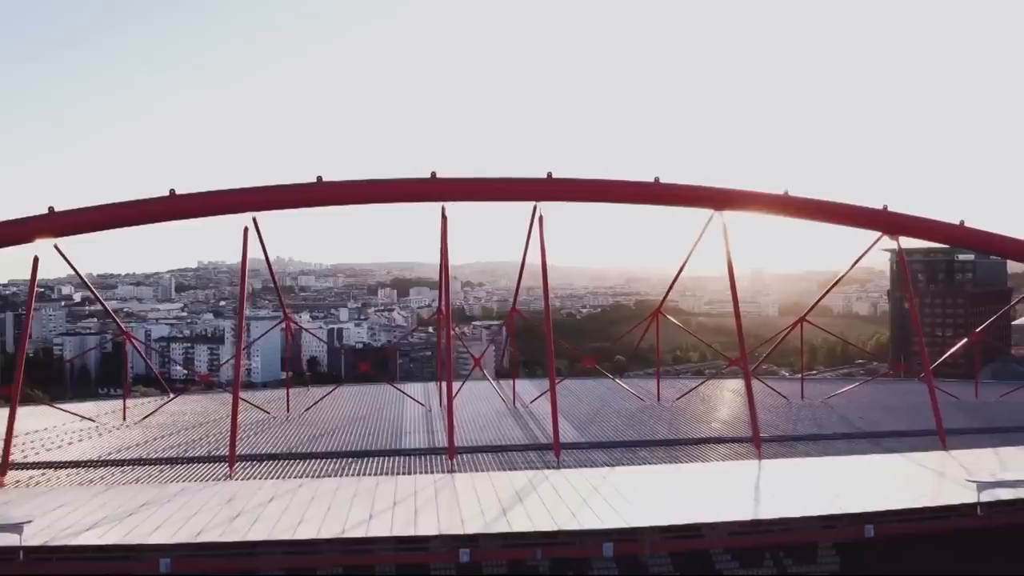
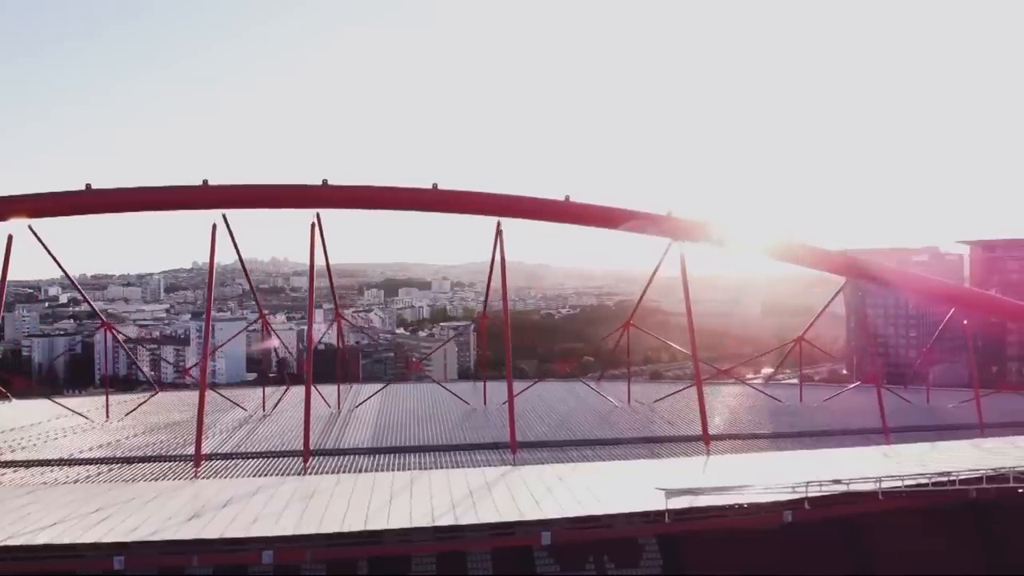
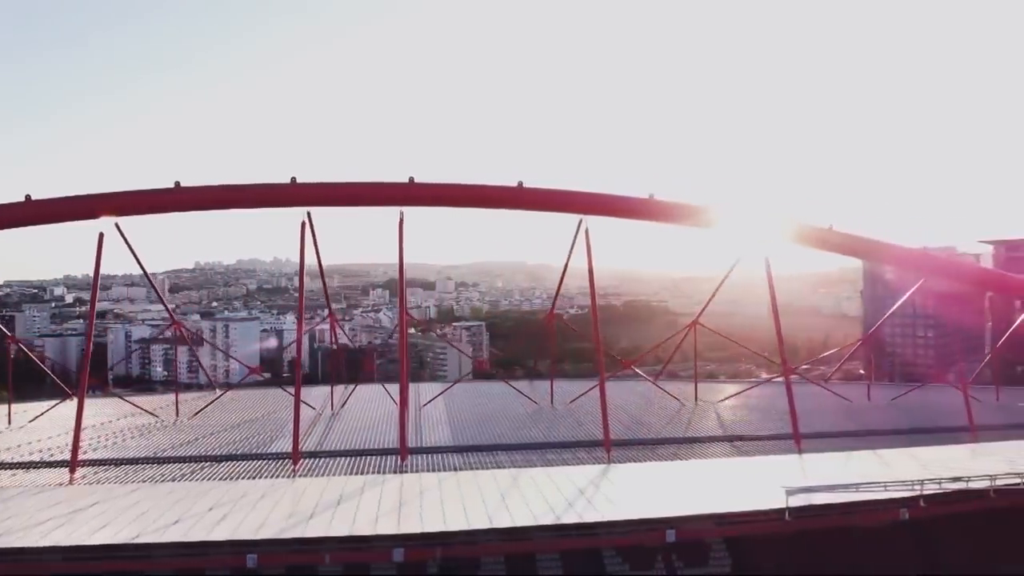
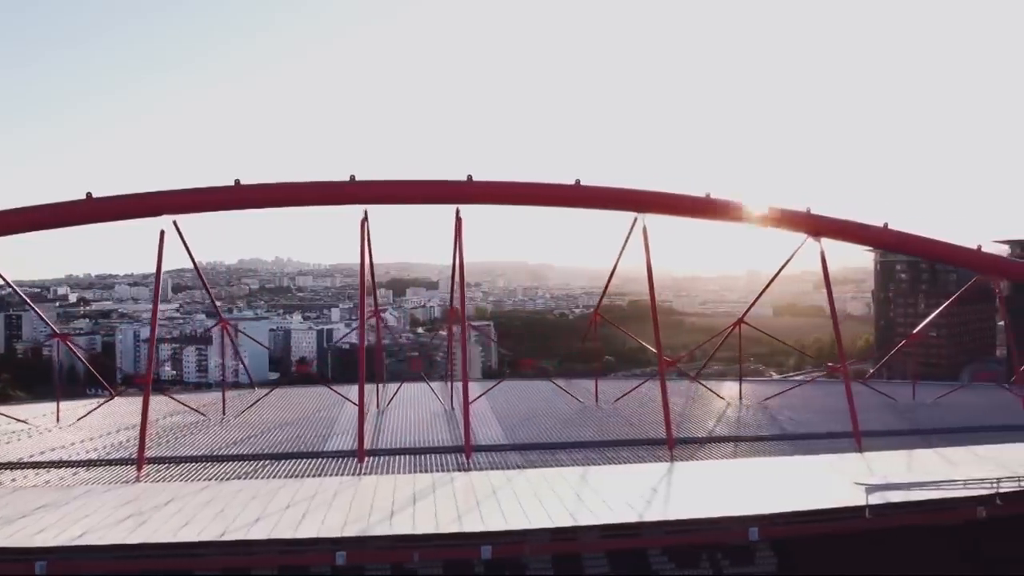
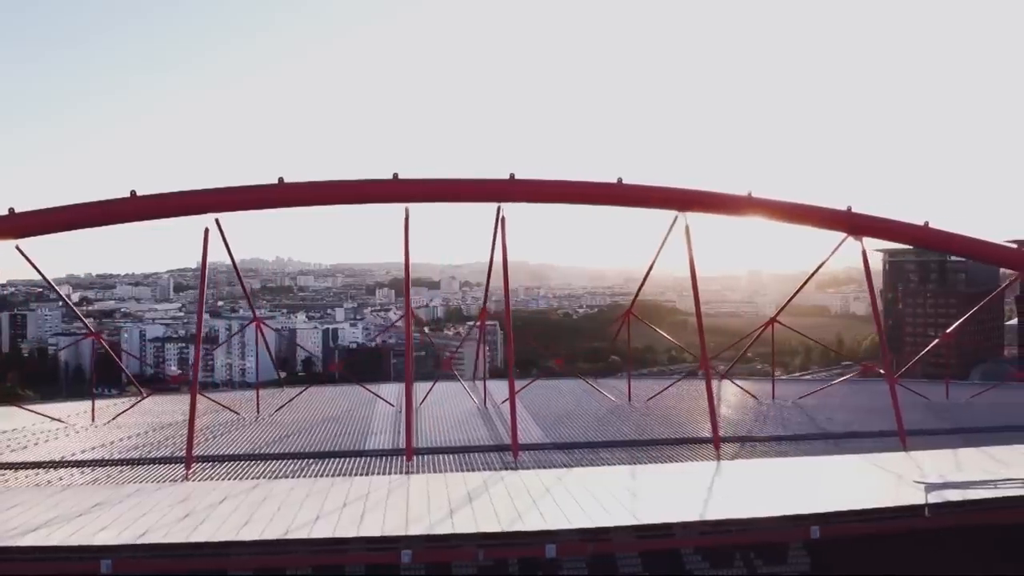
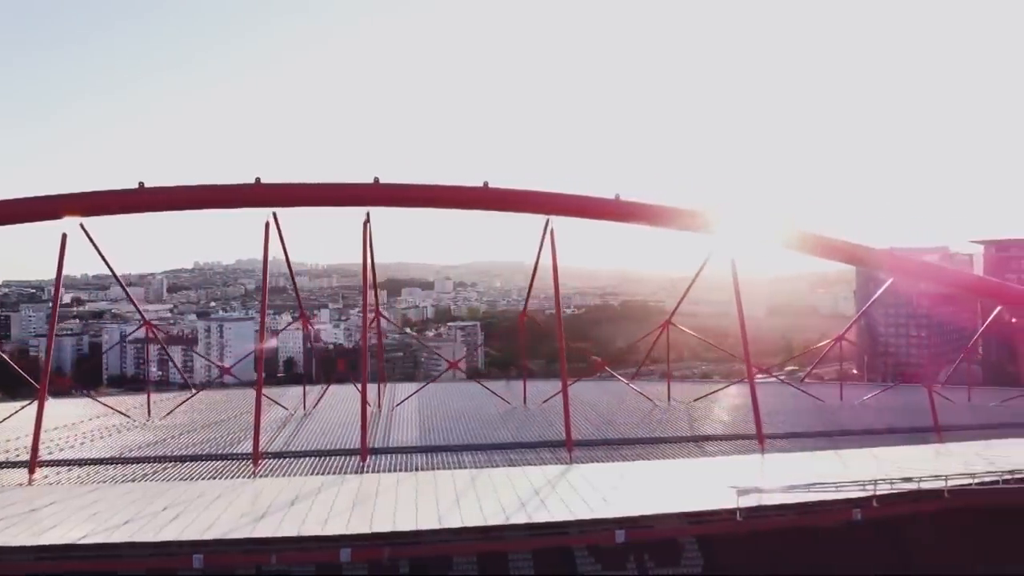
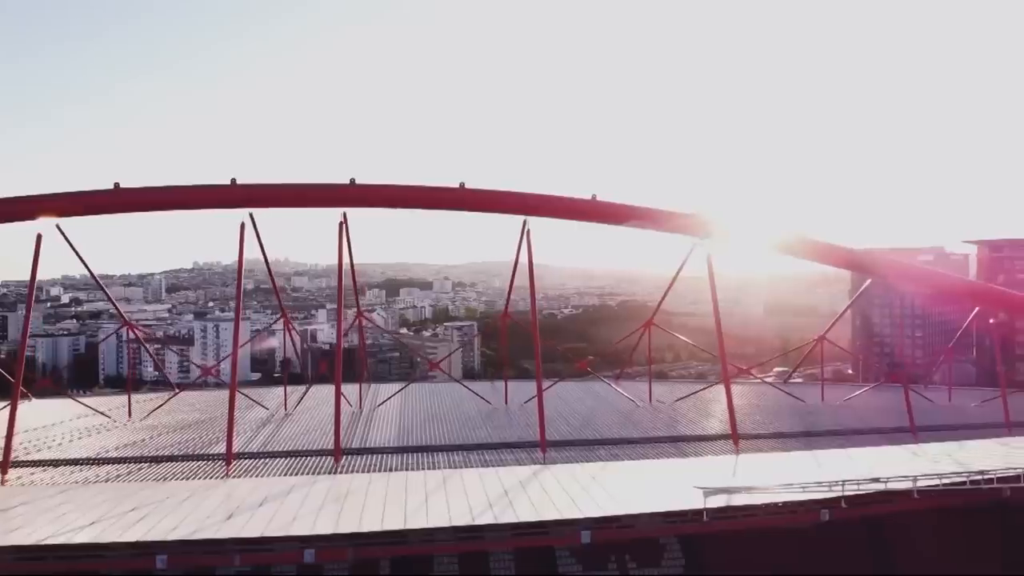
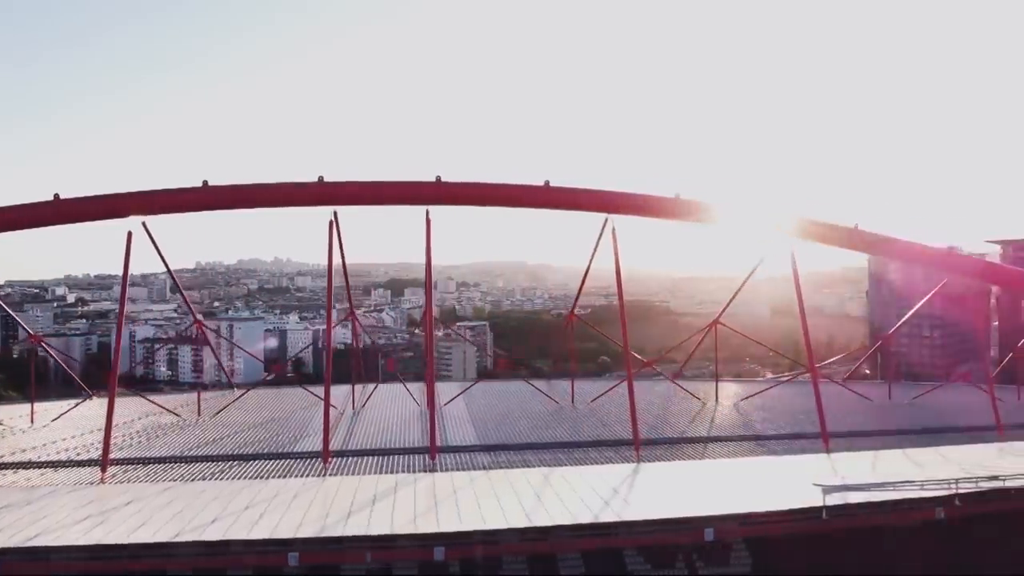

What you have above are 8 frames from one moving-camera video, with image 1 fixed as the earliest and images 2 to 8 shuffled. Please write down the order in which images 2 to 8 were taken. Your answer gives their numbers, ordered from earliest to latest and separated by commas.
5, 4, 8, 3, 6, 7, 2
